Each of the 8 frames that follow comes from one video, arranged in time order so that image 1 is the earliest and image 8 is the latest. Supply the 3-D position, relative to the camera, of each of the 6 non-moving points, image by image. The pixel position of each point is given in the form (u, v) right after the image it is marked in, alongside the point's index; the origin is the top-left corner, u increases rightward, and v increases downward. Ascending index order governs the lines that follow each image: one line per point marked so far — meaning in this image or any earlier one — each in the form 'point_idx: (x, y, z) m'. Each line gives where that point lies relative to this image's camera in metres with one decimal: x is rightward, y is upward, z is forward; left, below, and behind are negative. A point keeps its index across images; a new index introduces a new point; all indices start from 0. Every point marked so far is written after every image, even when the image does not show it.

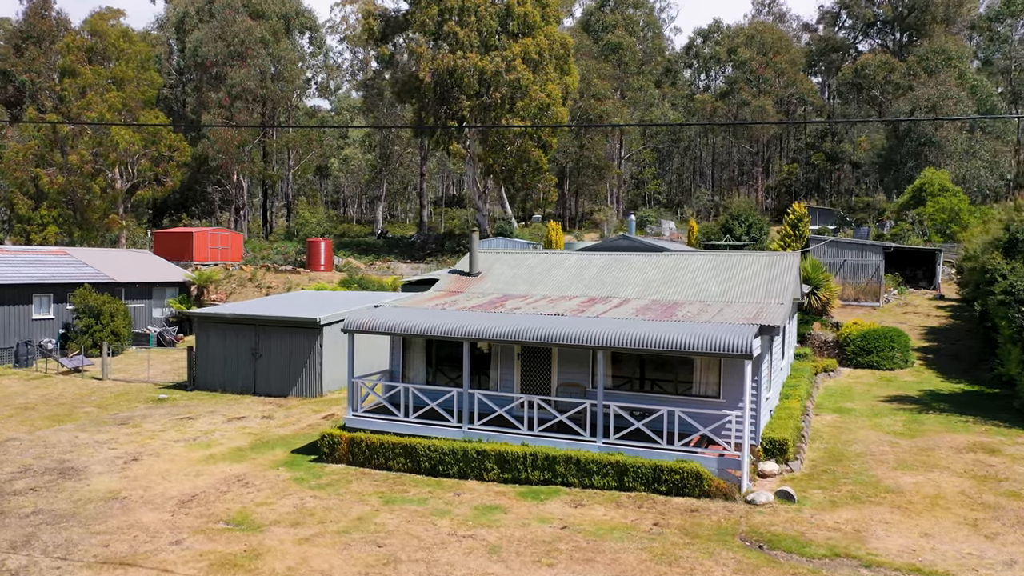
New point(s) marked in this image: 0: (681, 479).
0: (+2.6, -2.9, +12.4) m
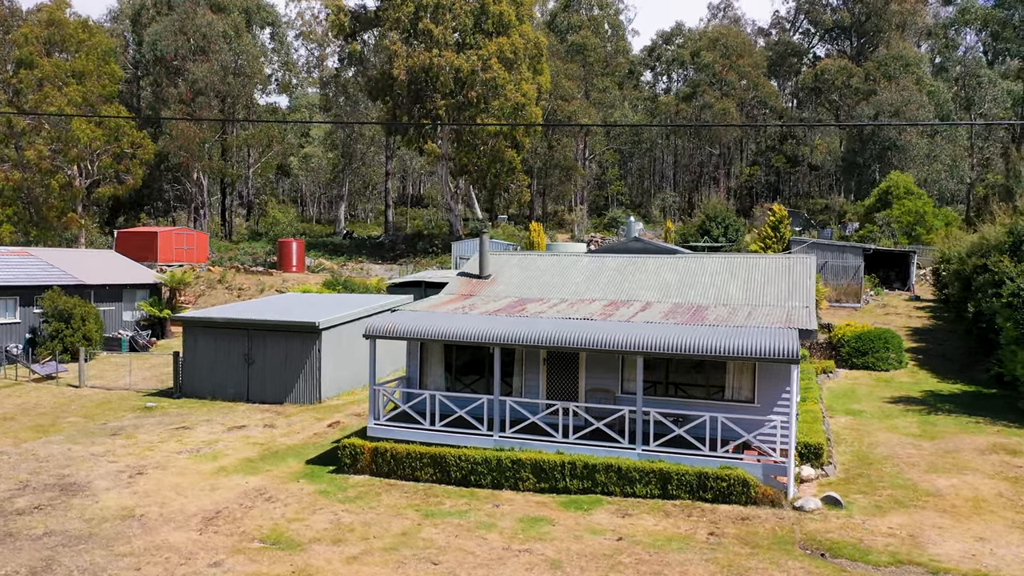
0: (+3.2, -2.9, +12.2) m
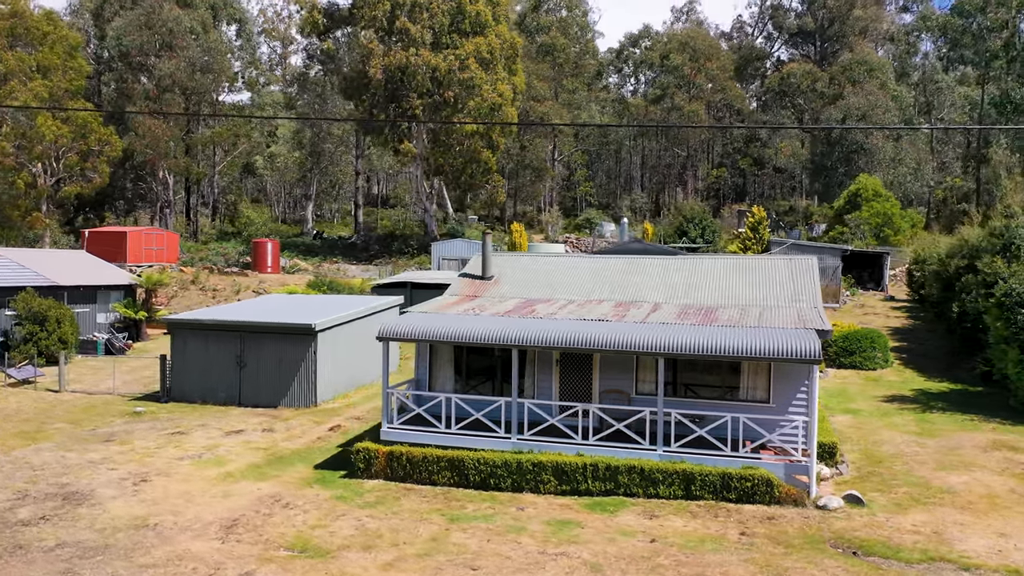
0: (+3.6, -3.0, +12.2) m
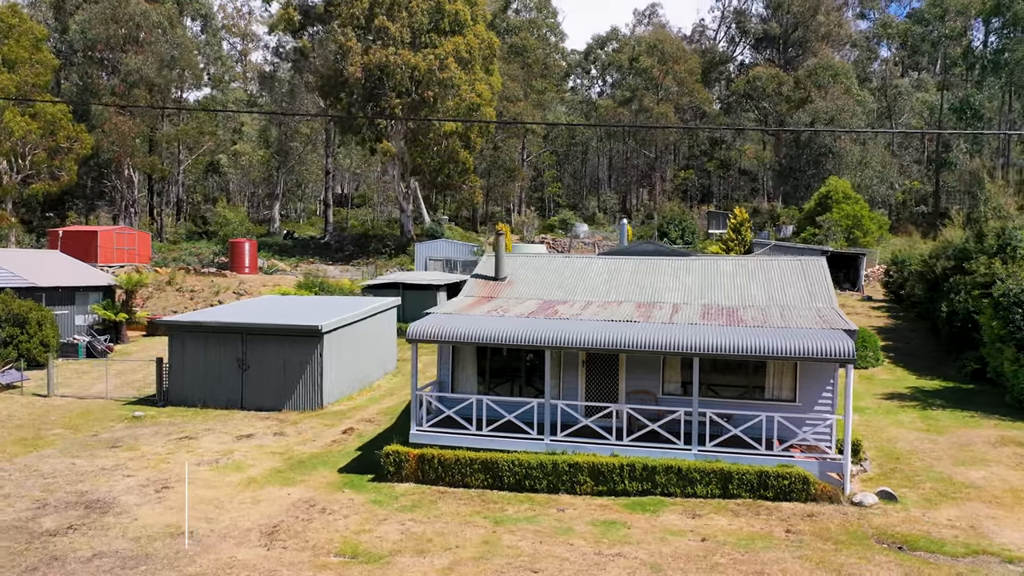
0: (+4.2, -3.0, +12.4) m
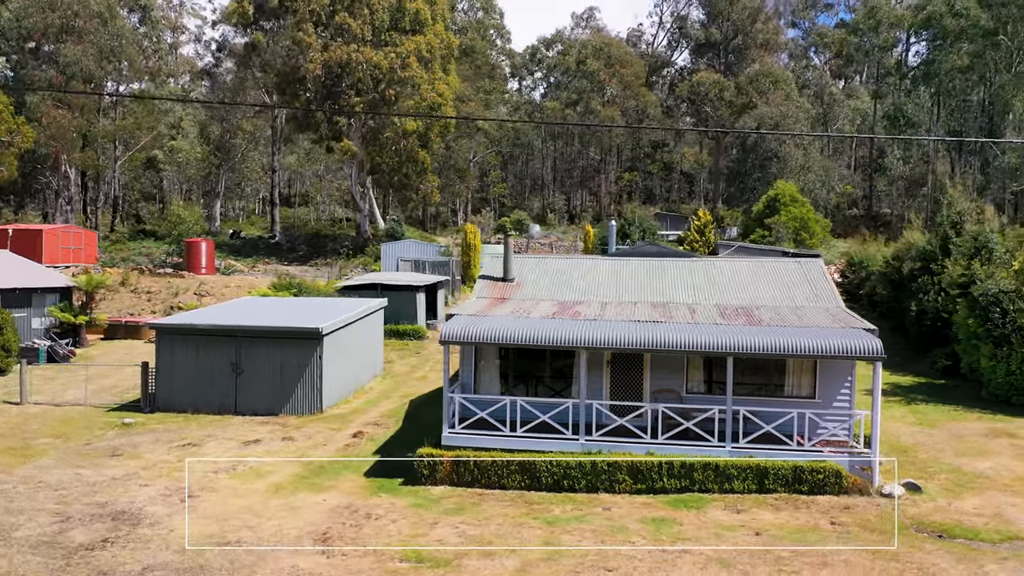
0: (+4.9, -3.0, +12.9) m
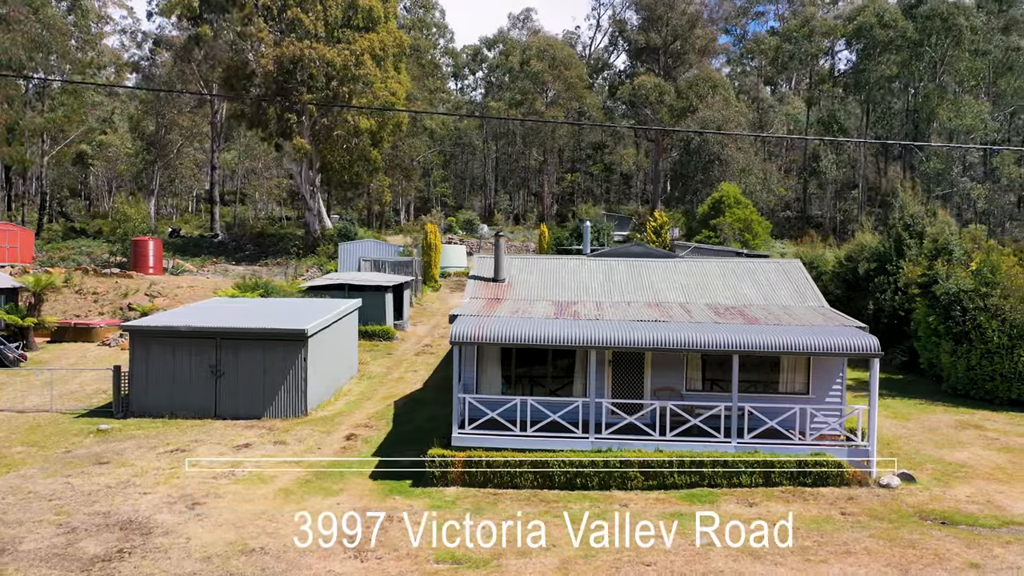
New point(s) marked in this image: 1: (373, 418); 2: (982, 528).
0: (+5.1, -3.0, +13.4) m
1: (-3.2, -2.9, +18.7) m
2: (+6.8, -3.5, +11.8) m
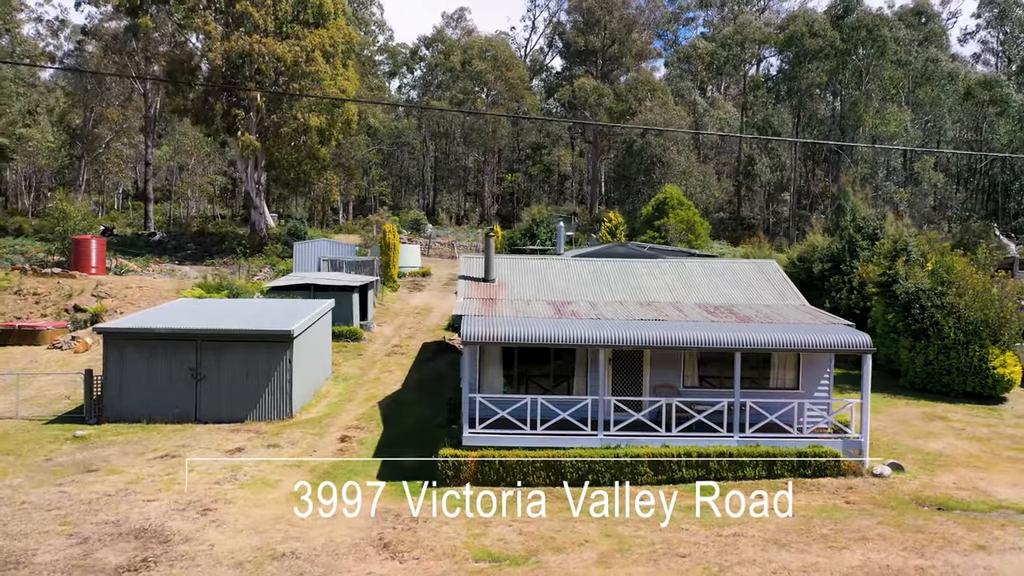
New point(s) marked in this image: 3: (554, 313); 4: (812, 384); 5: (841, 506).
0: (+5.3, -3.0, +14.0) m
1: (-3.4, -3.0, +18.5) m
2: (+7.1, -3.5, +12.6) m
3: (+0.8, -0.5, +16.3) m
4: (+5.8, -1.9, +16.0) m
5: (+5.1, -3.4, +12.8) m
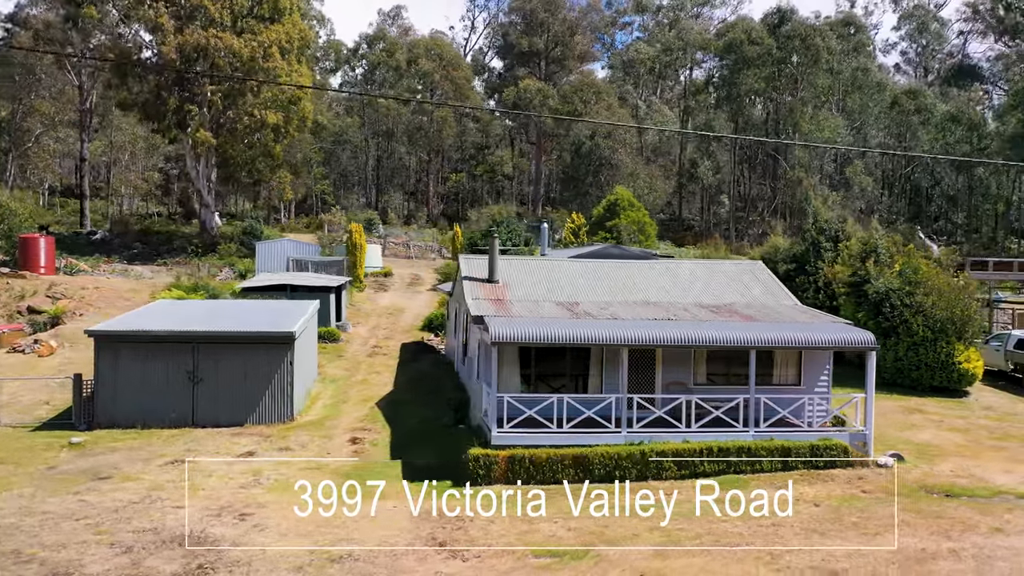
0: (+5.8, -3.0, +14.7) m
1: (-3.3, -3.0, +18.4) m
2: (+7.7, -3.5, +13.5) m
3: (+1.1, -0.5, +16.6) m
4: (+6.1, -1.9, +16.7) m
5: (+5.7, -3.4, +13.5) m
